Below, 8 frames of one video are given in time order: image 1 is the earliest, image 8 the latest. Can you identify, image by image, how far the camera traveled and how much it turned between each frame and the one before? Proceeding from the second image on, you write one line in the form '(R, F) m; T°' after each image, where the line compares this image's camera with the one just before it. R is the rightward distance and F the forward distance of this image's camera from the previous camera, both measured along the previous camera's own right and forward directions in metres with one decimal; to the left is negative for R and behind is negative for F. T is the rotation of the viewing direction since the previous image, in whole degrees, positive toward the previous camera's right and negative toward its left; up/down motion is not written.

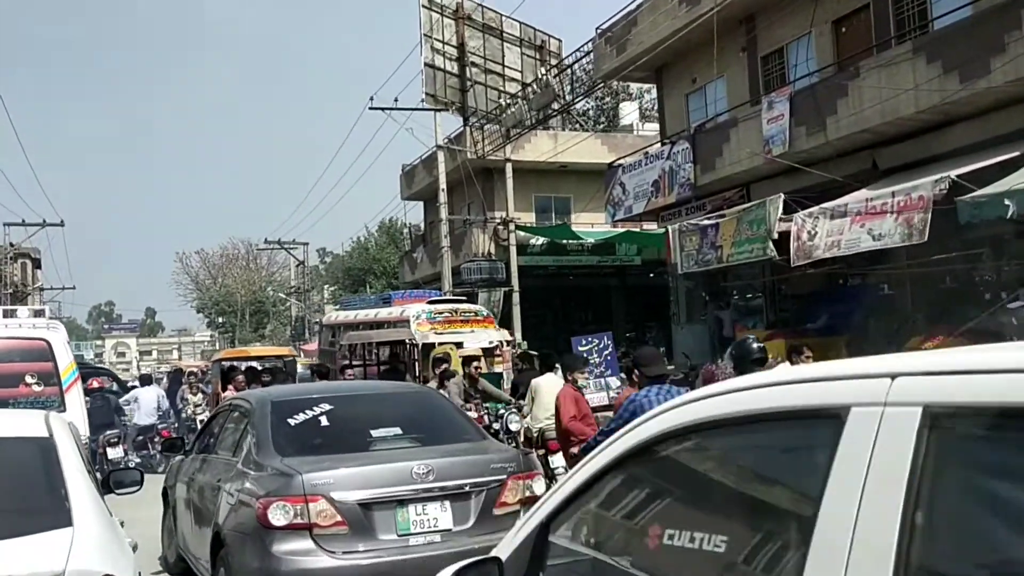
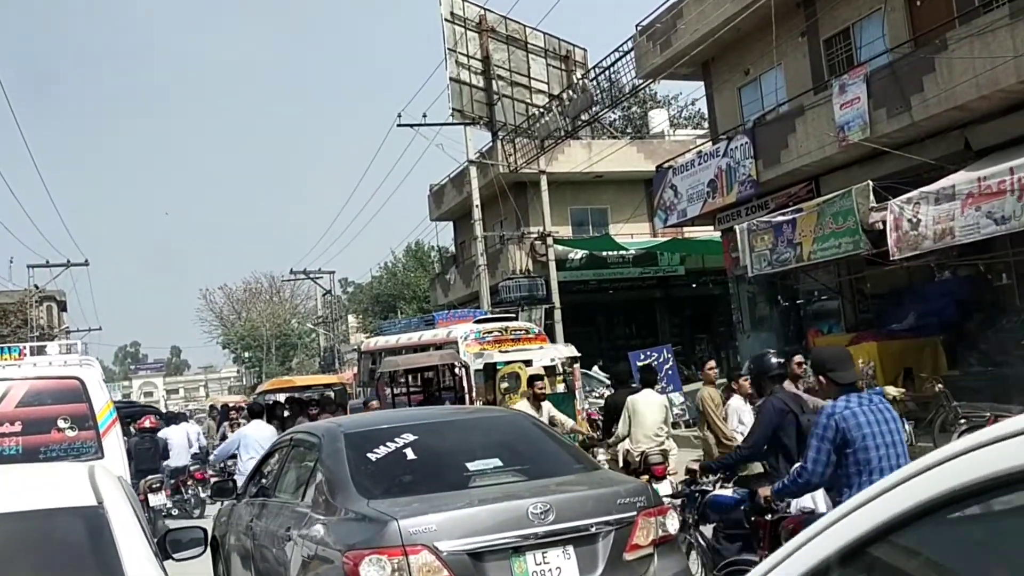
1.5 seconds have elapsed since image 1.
(-0.5, +0.9) m; -1°
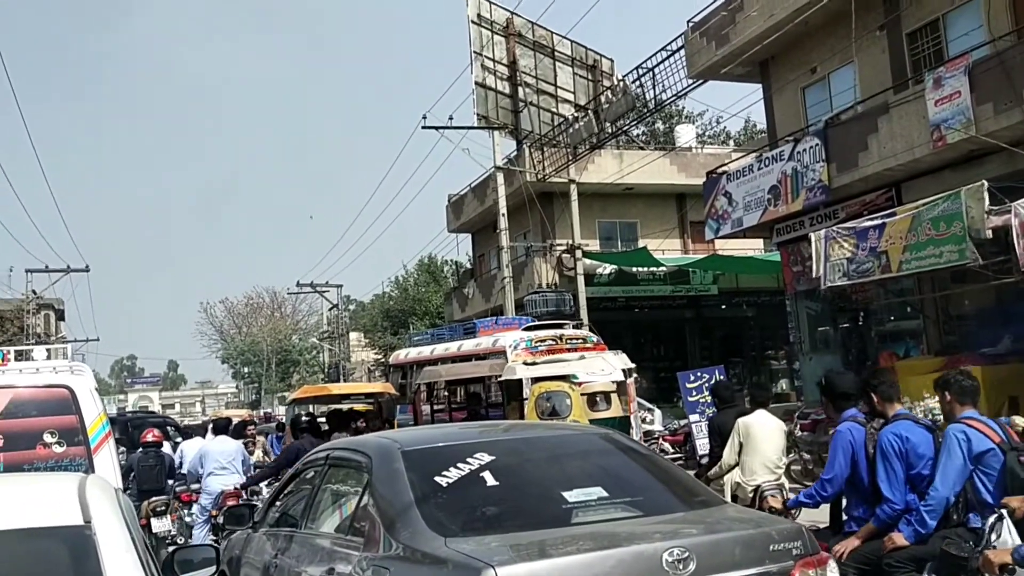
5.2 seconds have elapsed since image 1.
(-0.6, +1.2) m; 0°
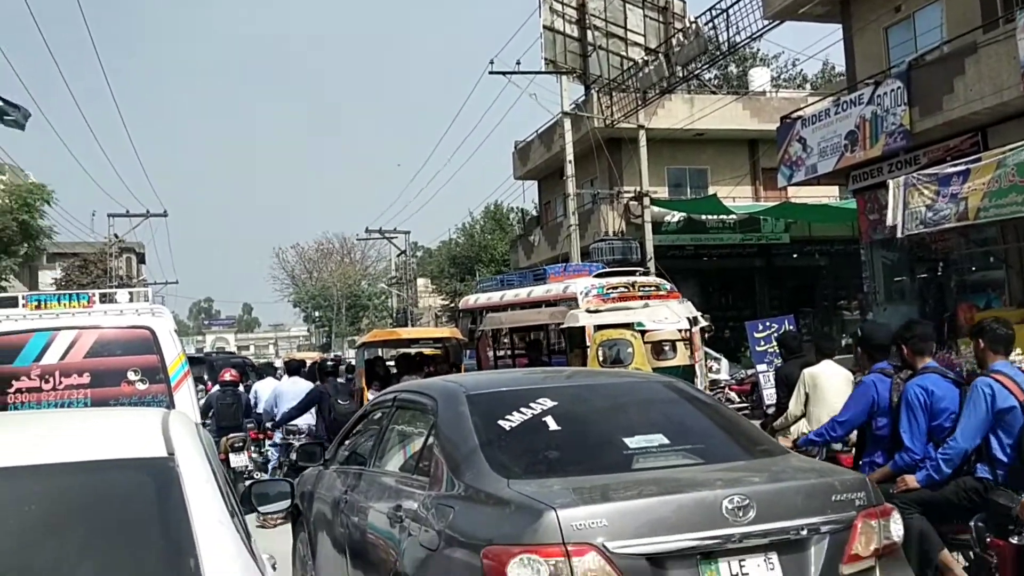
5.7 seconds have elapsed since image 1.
(0.0, 0.0) m; -4°
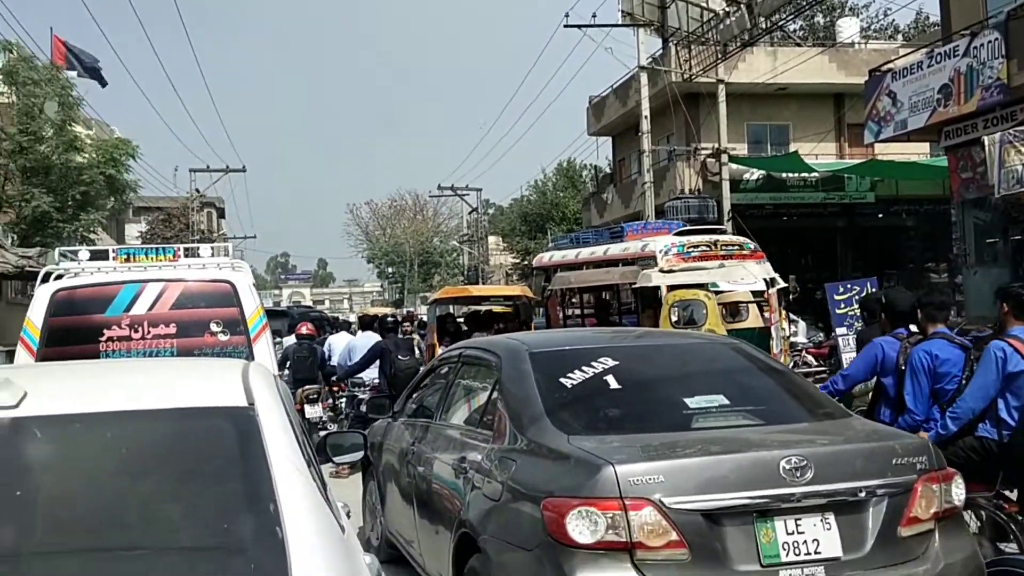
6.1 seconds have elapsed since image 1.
(0.0, -0.1) m; -4°
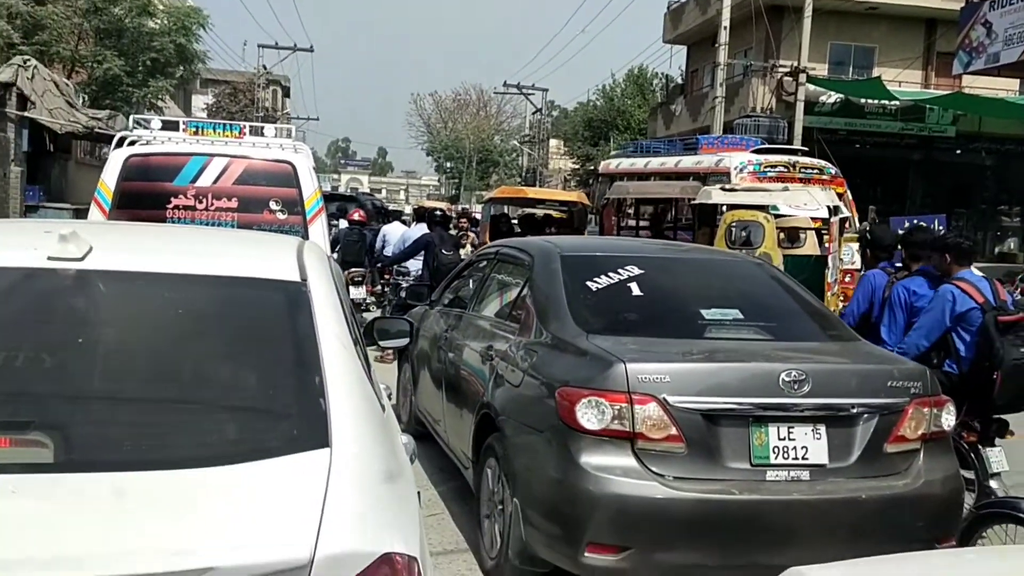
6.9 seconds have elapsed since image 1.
(+0.1, -0.3) m; -3°
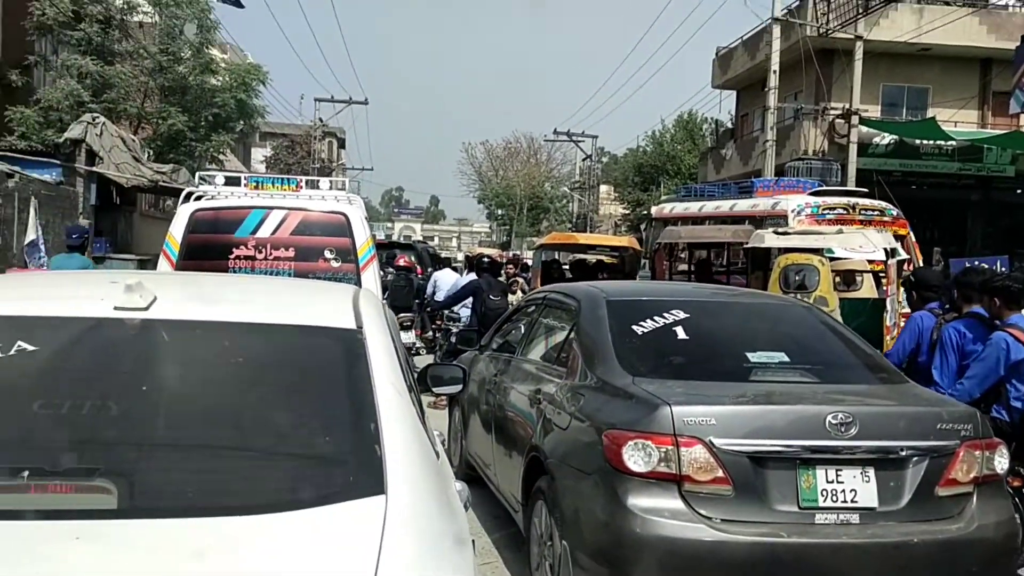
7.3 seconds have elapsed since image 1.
(0.0, -0.1) m; -3°
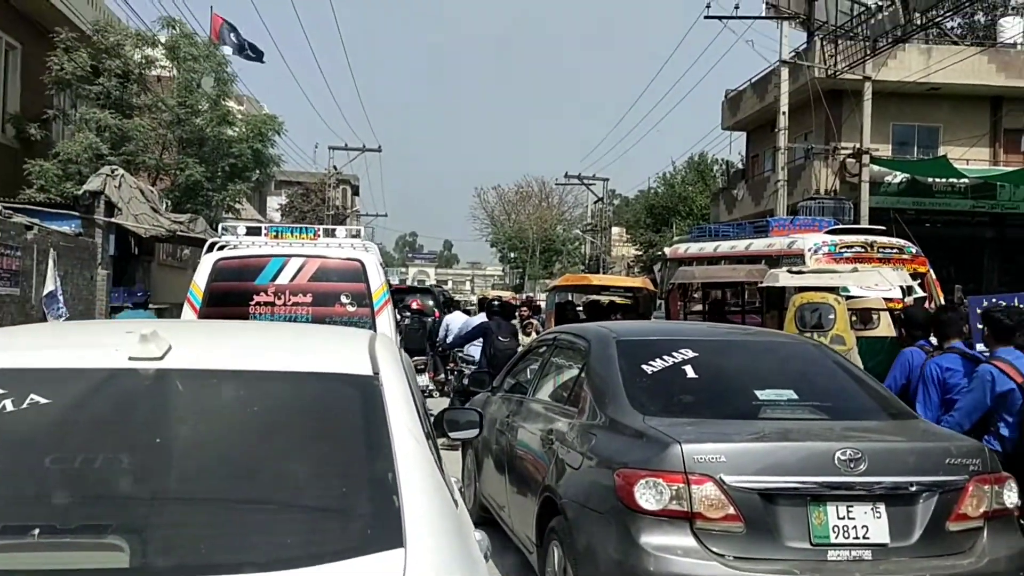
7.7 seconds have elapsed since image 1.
(0.0, -0.1) m; -1°
